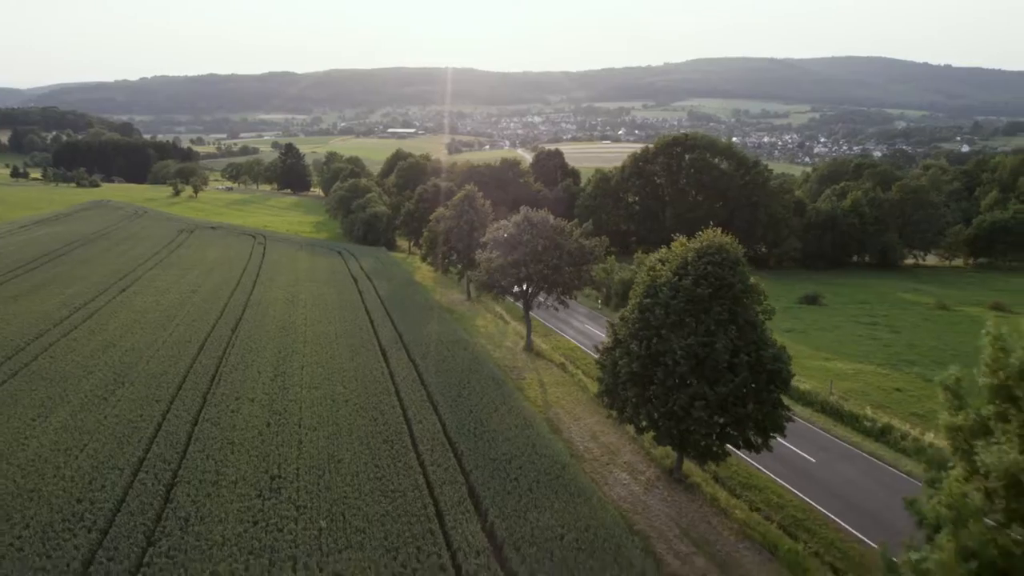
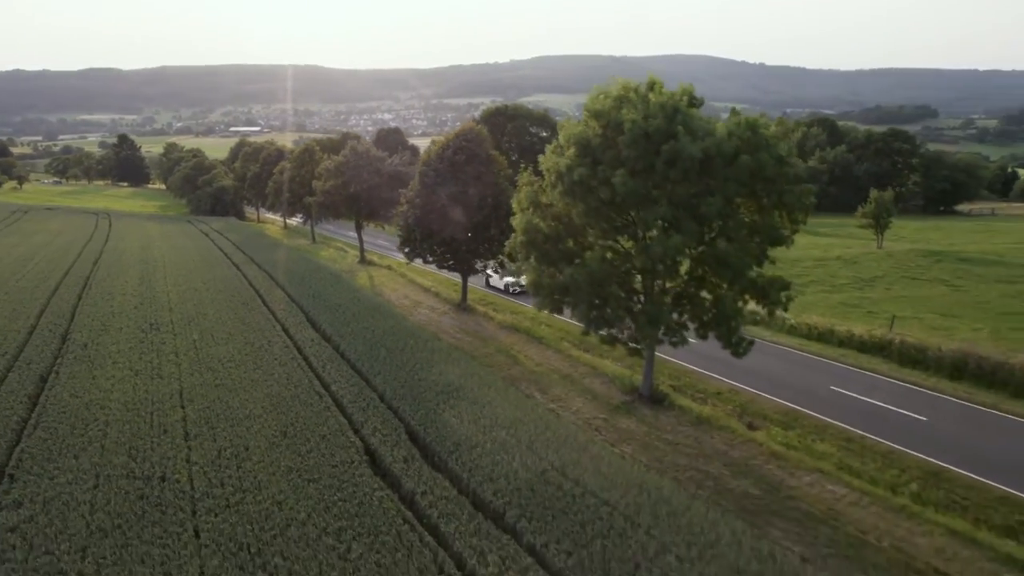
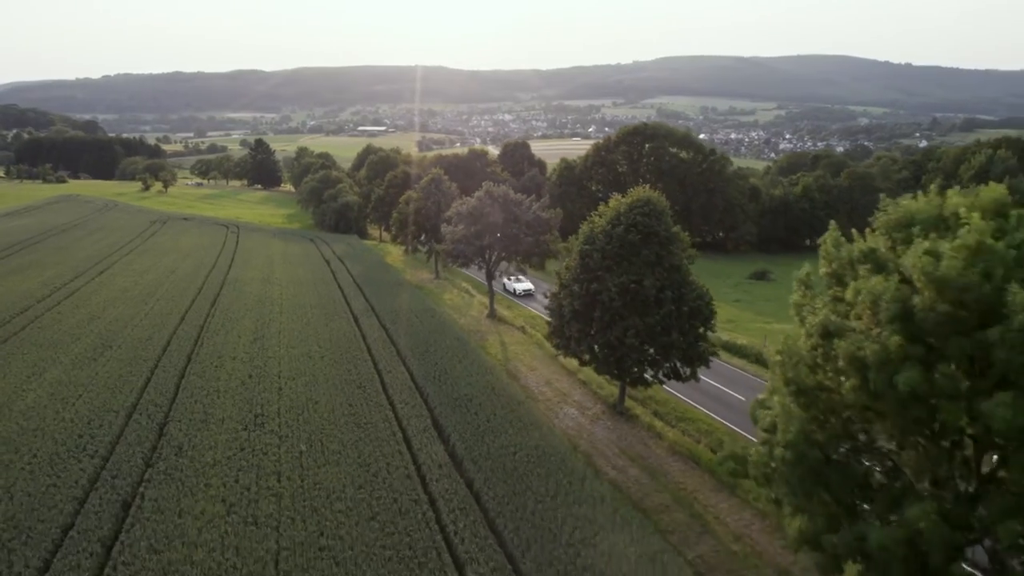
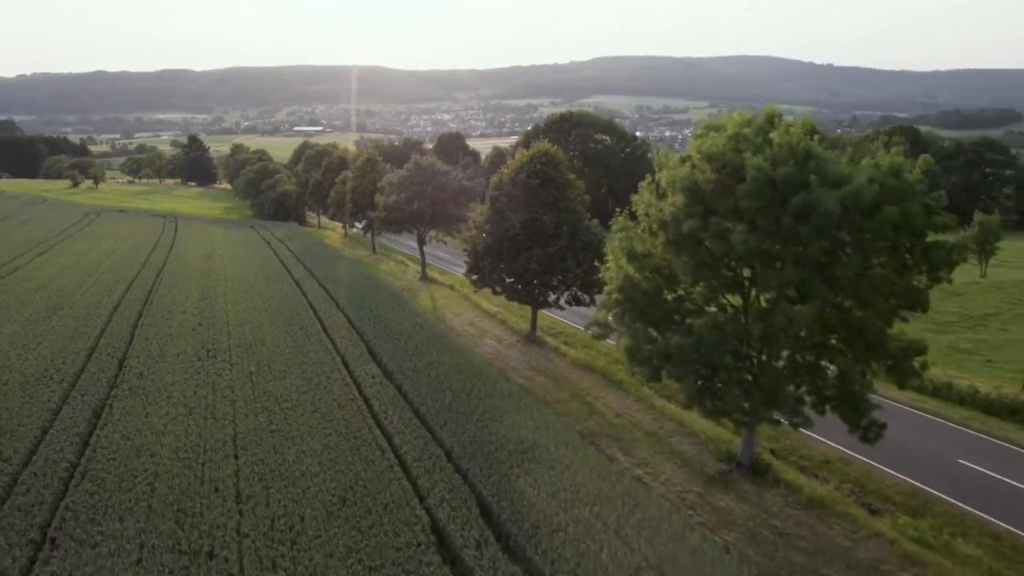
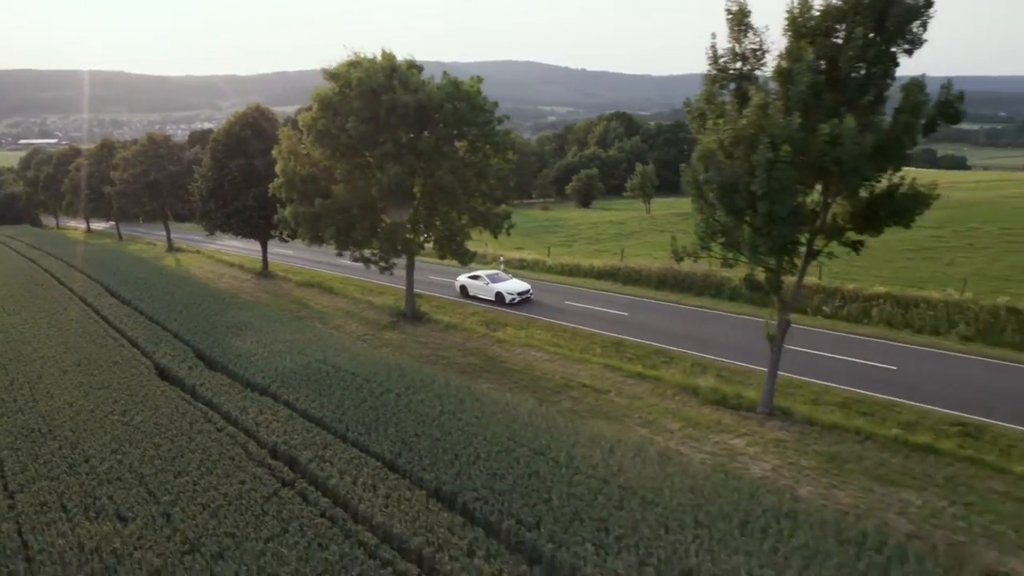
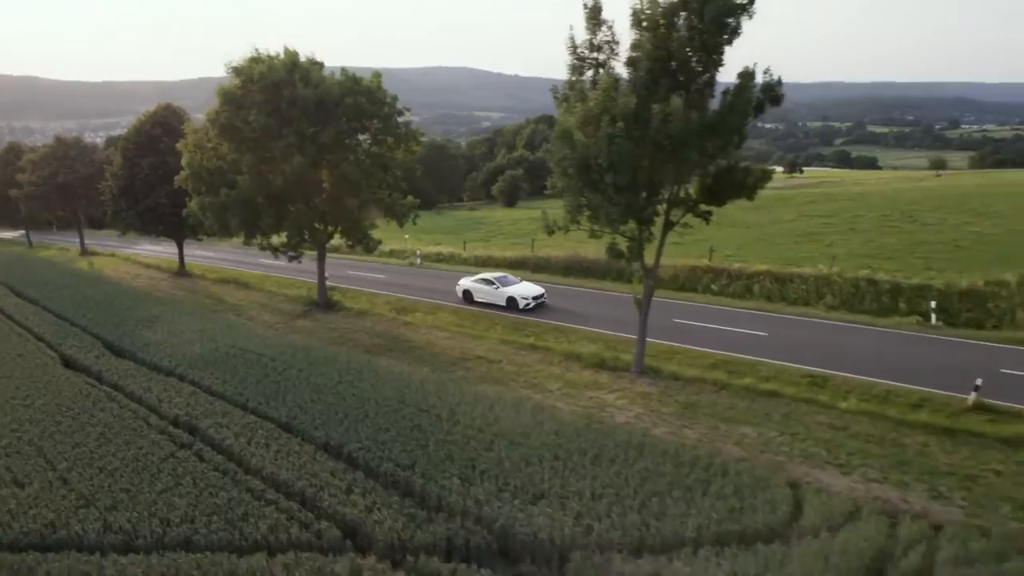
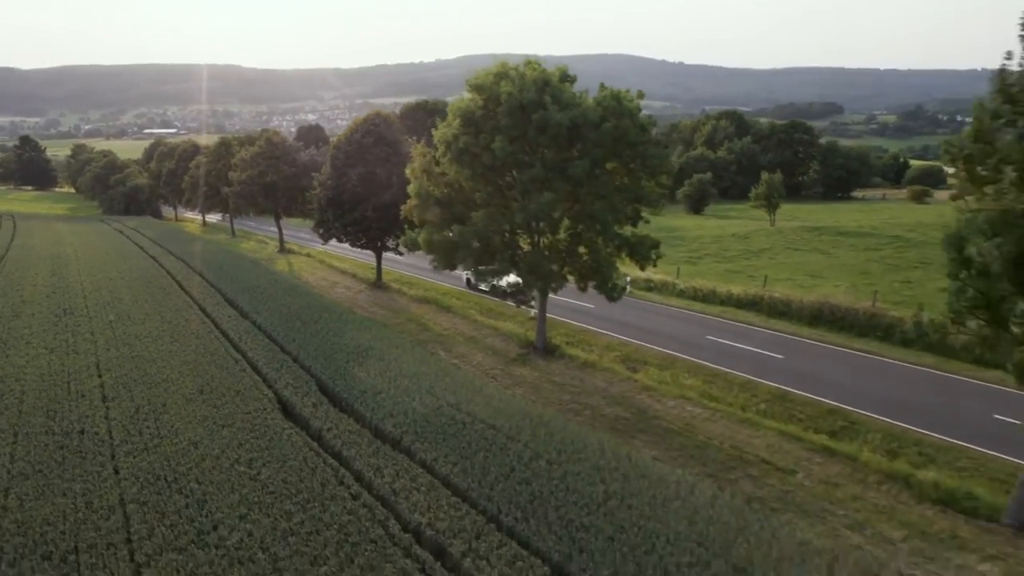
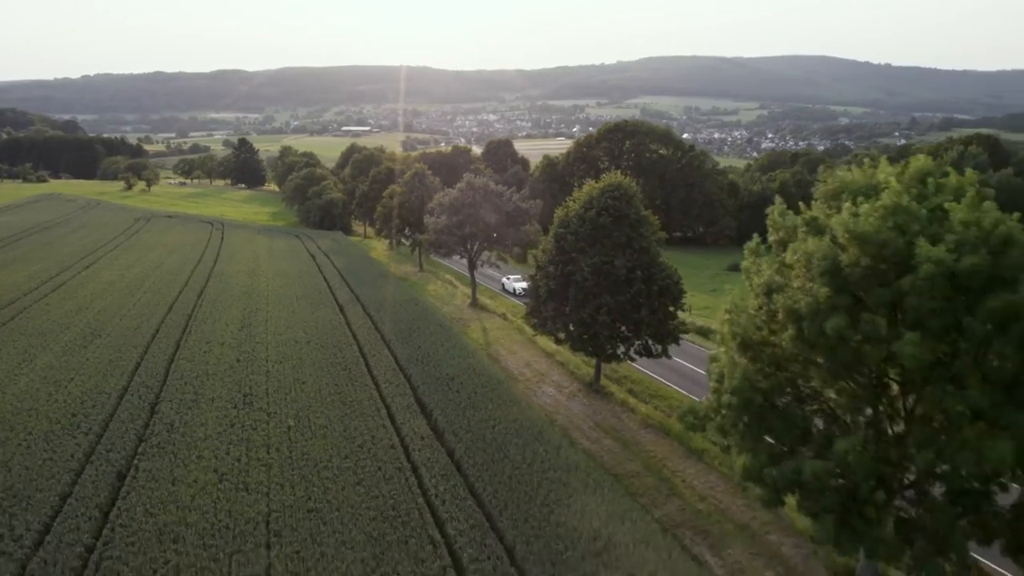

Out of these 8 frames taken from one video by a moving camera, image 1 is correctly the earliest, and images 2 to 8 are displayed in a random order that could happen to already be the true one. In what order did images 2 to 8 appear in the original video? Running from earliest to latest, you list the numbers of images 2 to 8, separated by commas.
3, 8, 4, 2, 7, 5, 6
